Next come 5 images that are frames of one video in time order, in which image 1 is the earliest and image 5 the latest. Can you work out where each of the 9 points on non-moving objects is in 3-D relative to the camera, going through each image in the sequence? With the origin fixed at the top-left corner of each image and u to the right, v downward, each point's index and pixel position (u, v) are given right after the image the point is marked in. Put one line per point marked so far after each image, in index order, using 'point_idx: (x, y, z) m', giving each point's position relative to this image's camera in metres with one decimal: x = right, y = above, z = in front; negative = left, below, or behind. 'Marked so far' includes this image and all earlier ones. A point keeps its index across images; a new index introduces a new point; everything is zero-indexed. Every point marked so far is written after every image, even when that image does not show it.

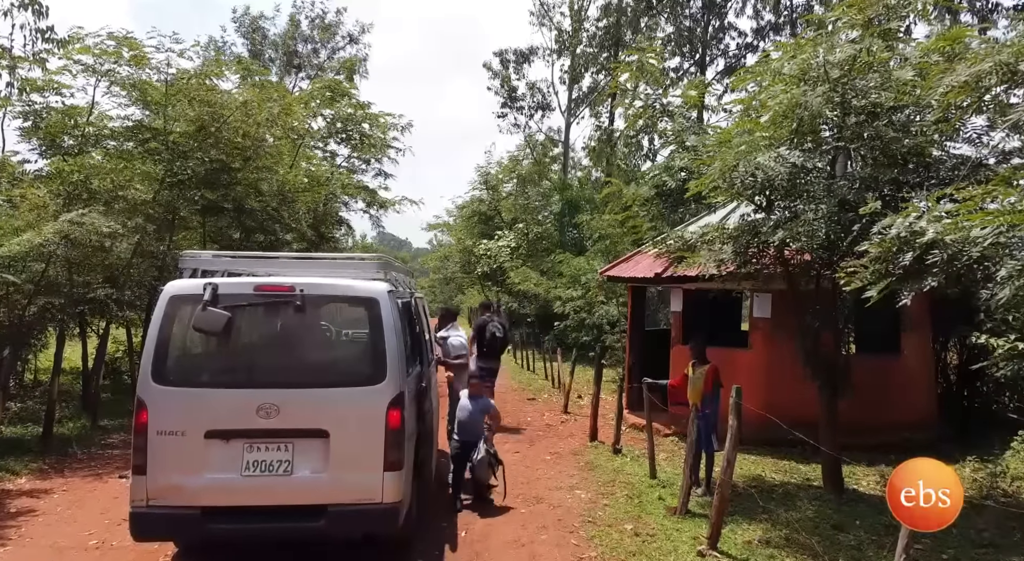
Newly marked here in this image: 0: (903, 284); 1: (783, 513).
0: (+2.6, 0.0, +4.8) m
1: (+2.4, -2.1, +6.5) m
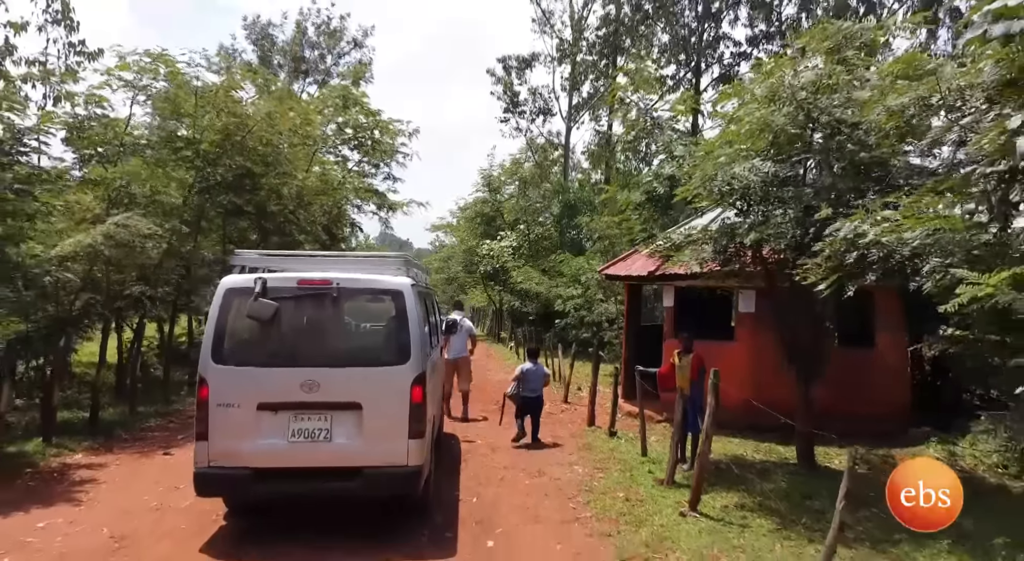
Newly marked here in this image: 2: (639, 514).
0: (+2.6, 0.0, +5.6) m
1: (+2.5, -2.1, +7.3) m
2: (+1.1, -2.1, +6.4) m
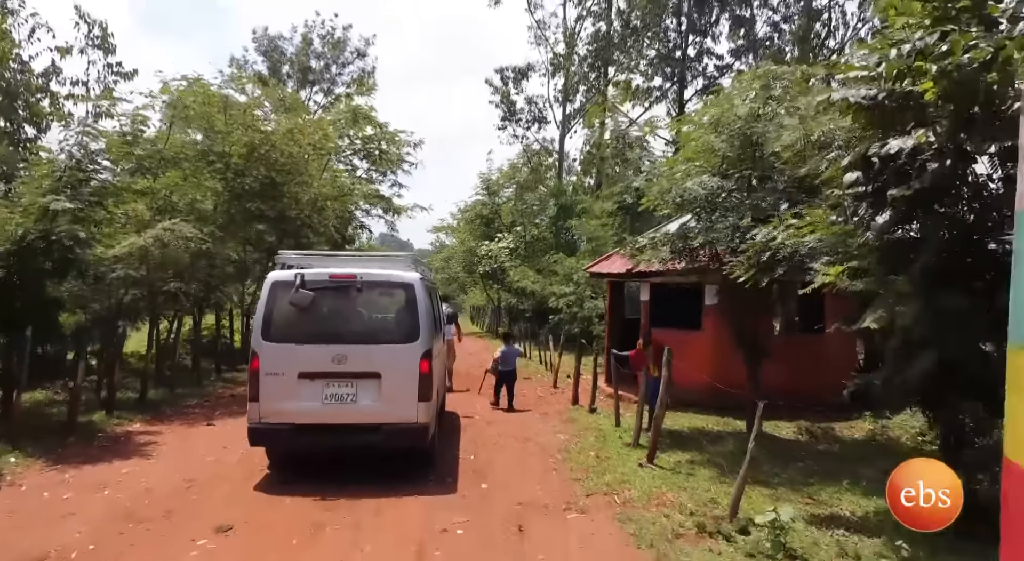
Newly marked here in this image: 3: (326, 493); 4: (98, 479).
0: (+2.5, +0.1, +7.1) m
1: (+2.4, -2.0, +8.7) m
2: (+1.0, -2.0, +7.8) m
3: (-1.7, -2.0, +6.7) m
4: (-4.0, -1.9, +6.9) m
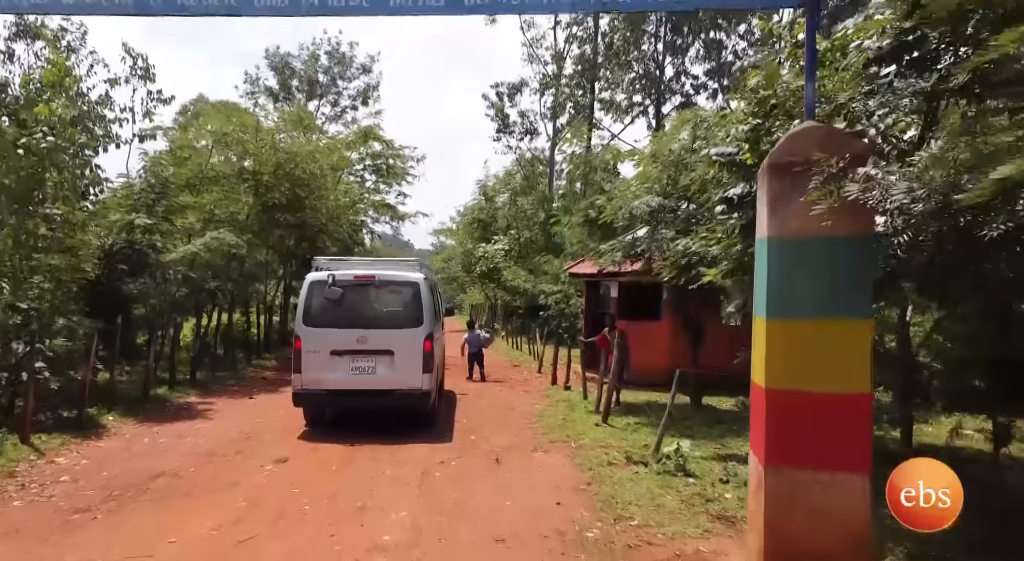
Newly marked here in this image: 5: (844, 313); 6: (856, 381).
0: (+2.3, +0.1, +9.2) m
1: (+2.2, -2.0, +10.8) m
2: (+0.8, -2.0, +9.9) m
3: (-2.0, -2.0, +8.9) m
4: (-4.2, -1.9, +9.1) m
5: (+1.9, -0.2, +4.2) m
6: (+2.0, -0.6, +4.2) m
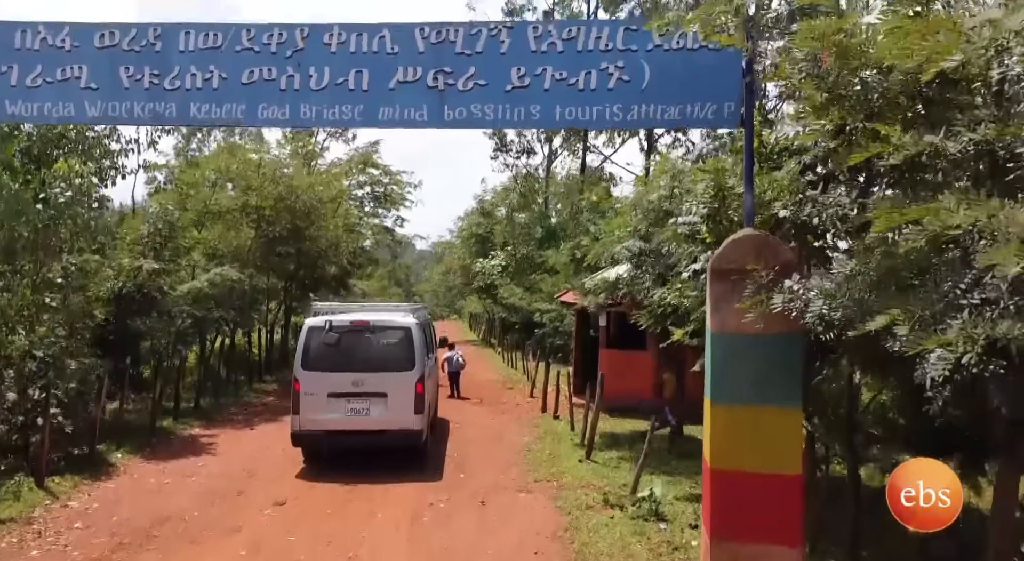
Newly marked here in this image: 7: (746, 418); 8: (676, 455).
0: (+2.1, -0.5, +9.7) m
1: (+2.0, -2.6, +11.4) m
2: (+0.6, -2.6, +10.5) m
3: (-2.1, -2.6, +9.4) m
4: (-4.4, -2.5, +9.6) m
5: (+1.7, -0.8, +4.7) m
6: (+1.8, -1.2, +4.7) m
7: (+1.5, -0.9, +4.7) m
8: (+2.5, -2.6, +10.9) m
